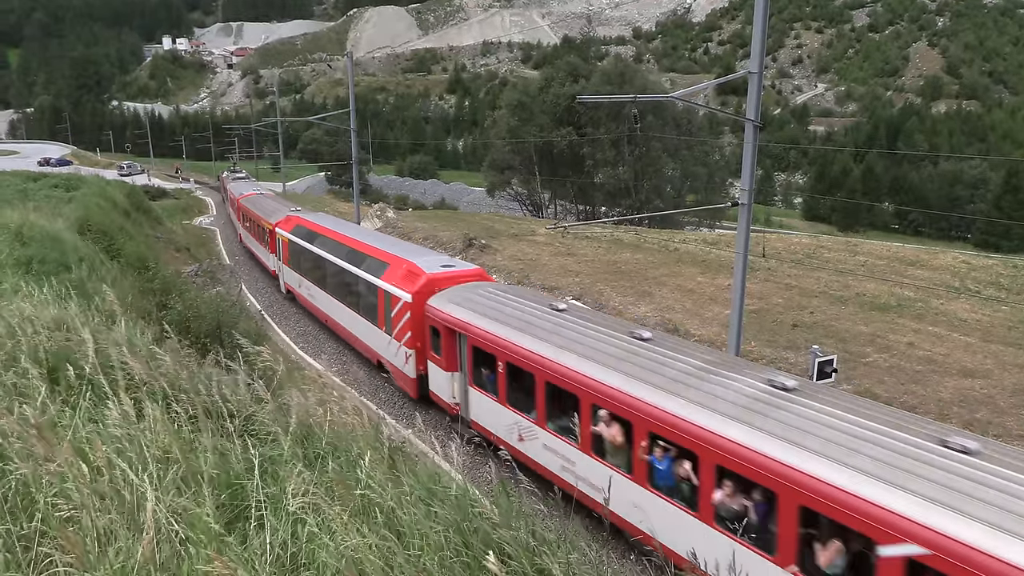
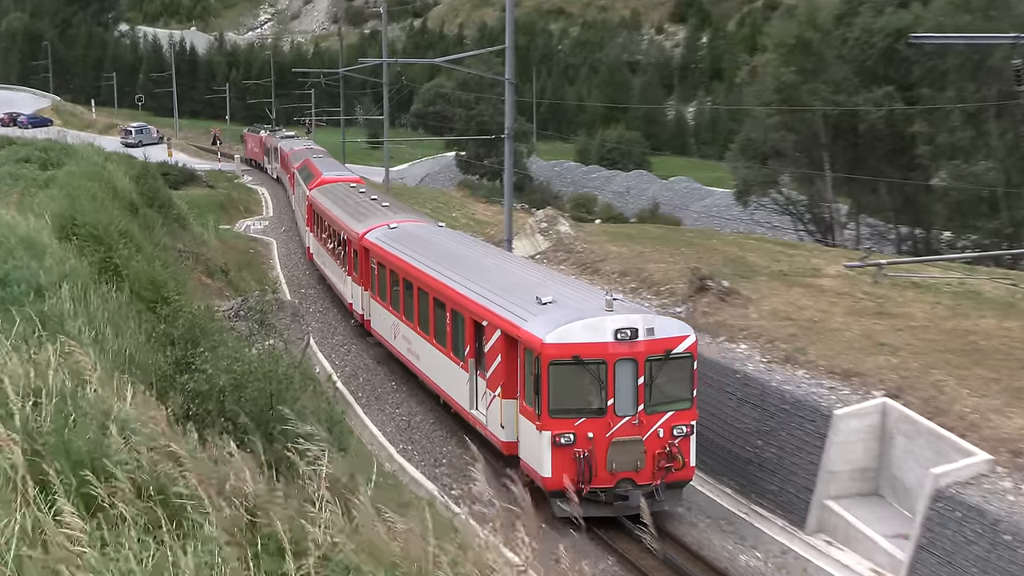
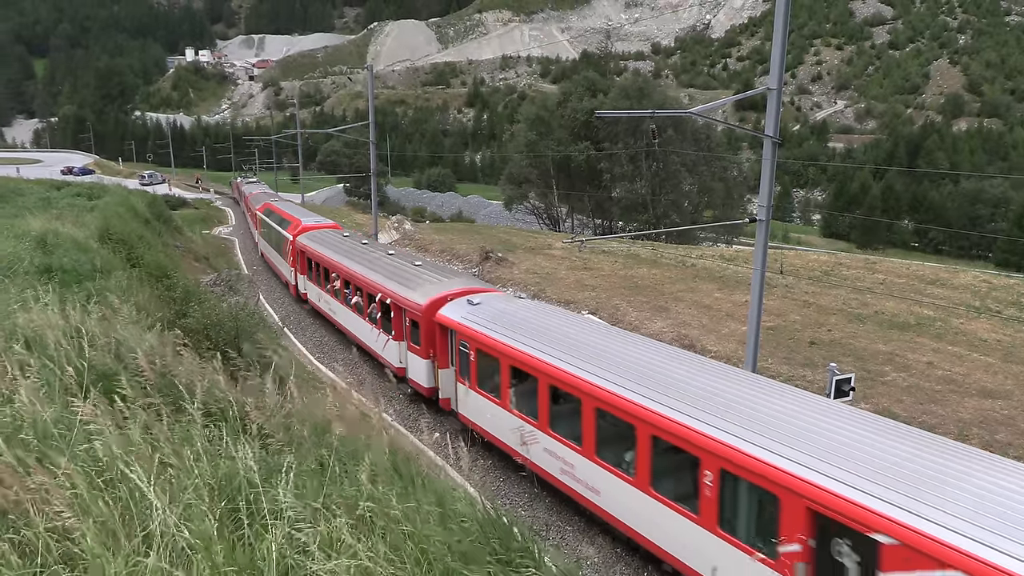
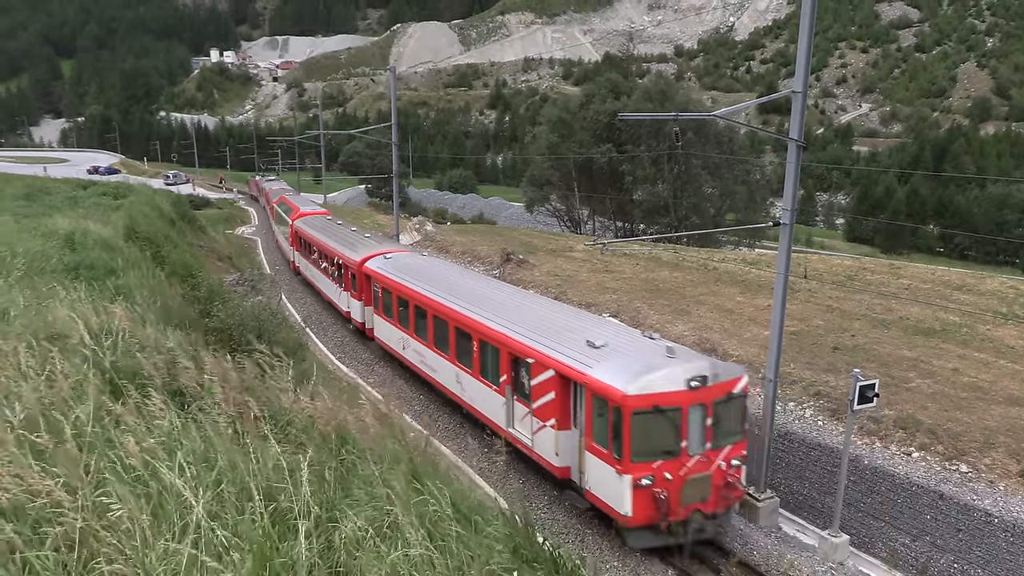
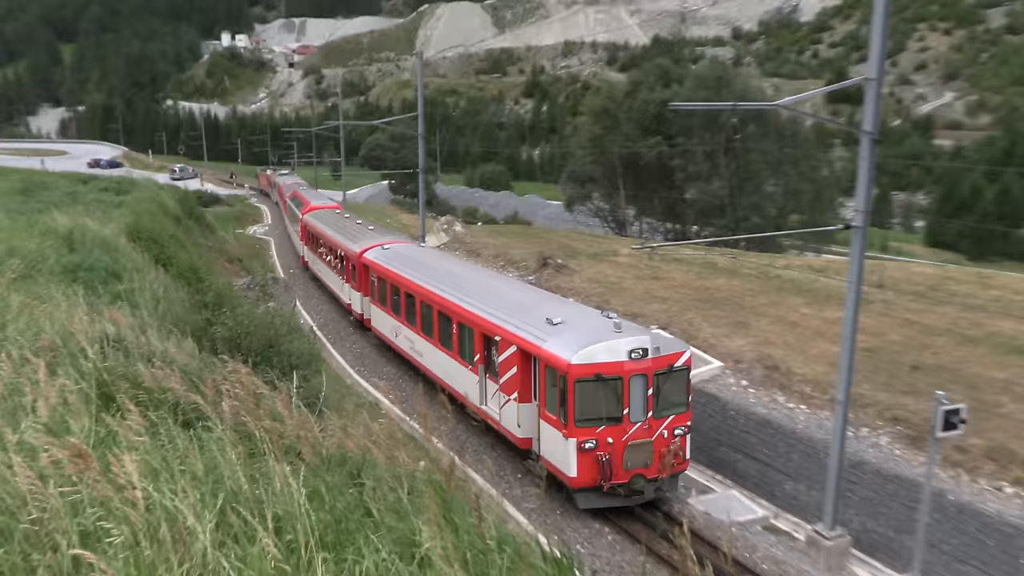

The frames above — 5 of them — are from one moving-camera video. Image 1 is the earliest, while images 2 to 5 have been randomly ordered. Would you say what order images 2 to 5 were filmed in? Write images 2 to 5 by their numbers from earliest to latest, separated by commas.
3, 4, 5, 2
